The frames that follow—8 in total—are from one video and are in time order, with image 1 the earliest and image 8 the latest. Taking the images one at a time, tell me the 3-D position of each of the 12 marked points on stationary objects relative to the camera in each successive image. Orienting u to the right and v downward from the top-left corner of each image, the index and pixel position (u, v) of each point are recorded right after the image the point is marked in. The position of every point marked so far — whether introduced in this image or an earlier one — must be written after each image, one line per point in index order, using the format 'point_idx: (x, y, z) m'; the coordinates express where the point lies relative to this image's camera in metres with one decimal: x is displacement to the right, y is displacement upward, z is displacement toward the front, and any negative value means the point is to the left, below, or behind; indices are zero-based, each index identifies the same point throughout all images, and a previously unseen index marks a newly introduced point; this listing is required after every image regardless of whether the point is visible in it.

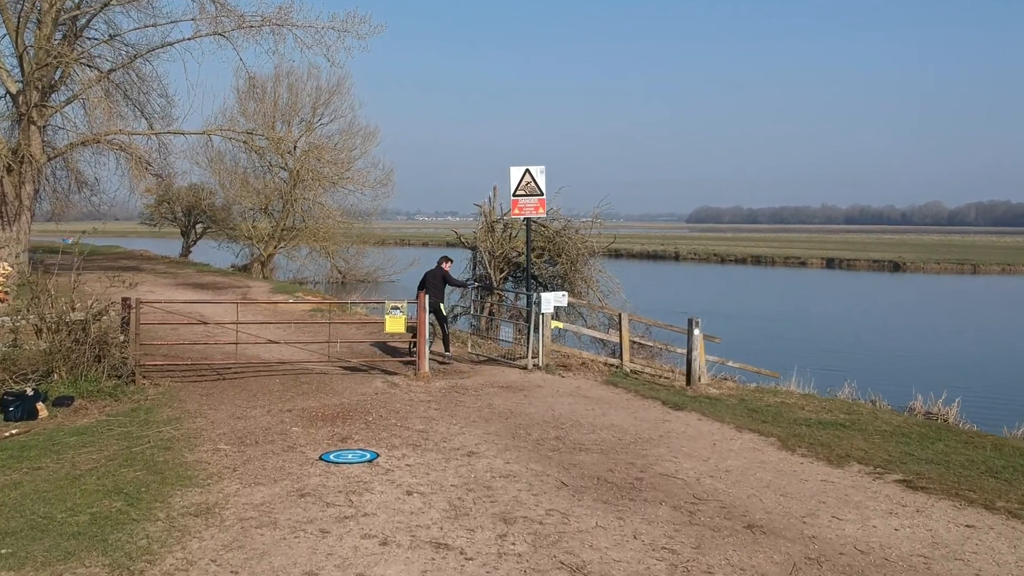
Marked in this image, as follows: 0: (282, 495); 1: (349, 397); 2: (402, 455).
0: (-1.9, -1.7, +8.2) m
1: (-2.1, -1.4, +12.6) m
2: (-1.1, -1.6, +9.7) m
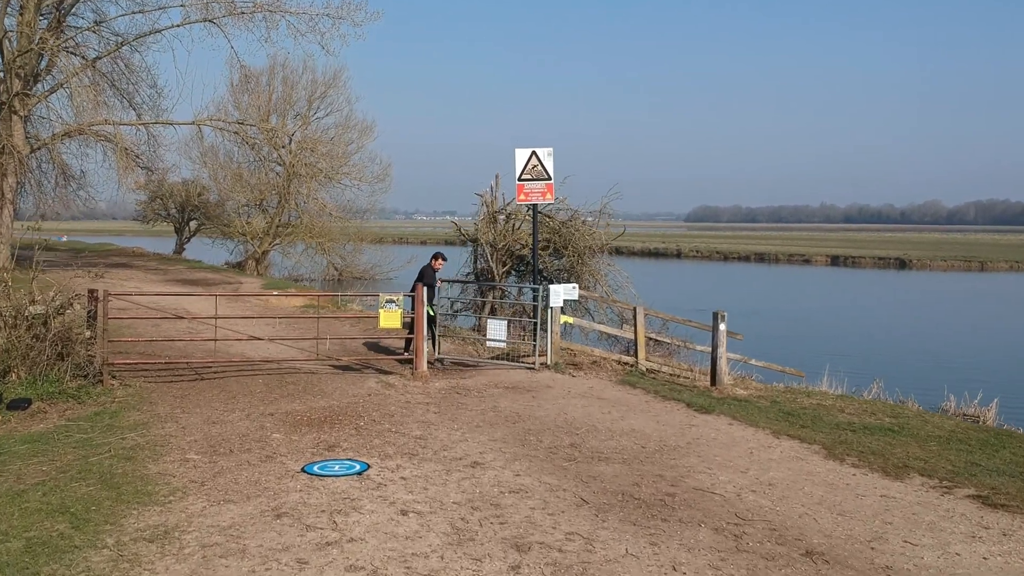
0: (-1.8, -1.6, +7.0) m
1: (-2.0, -1.3, +11.4) m
2: (-1.0, -1.5, +8.5) m
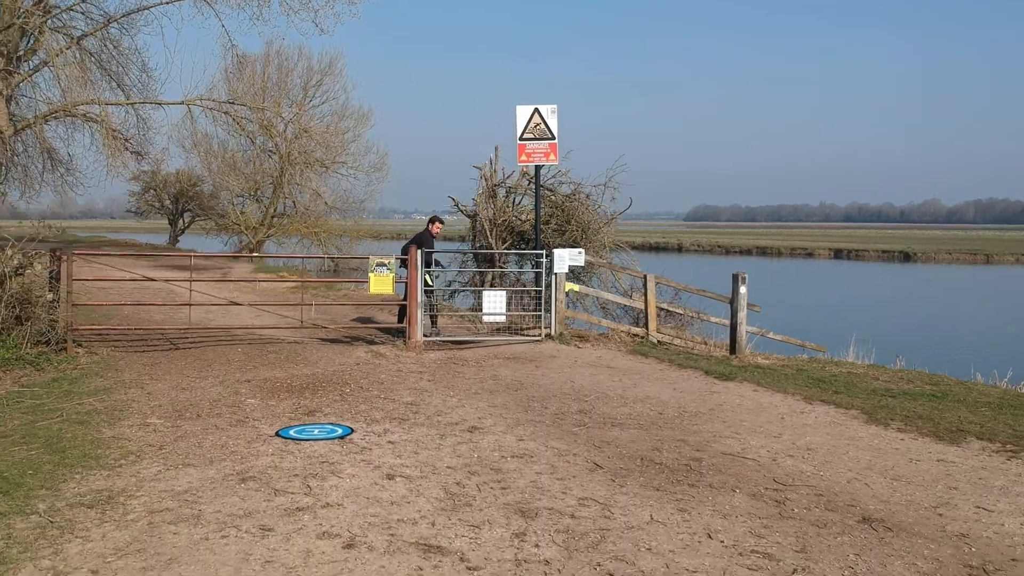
0: (-1.8, -1.2, +6.0) m
1: (-2.0, -0.8, +10.4) m
2: (-1.0, -1.1, +7.5) m
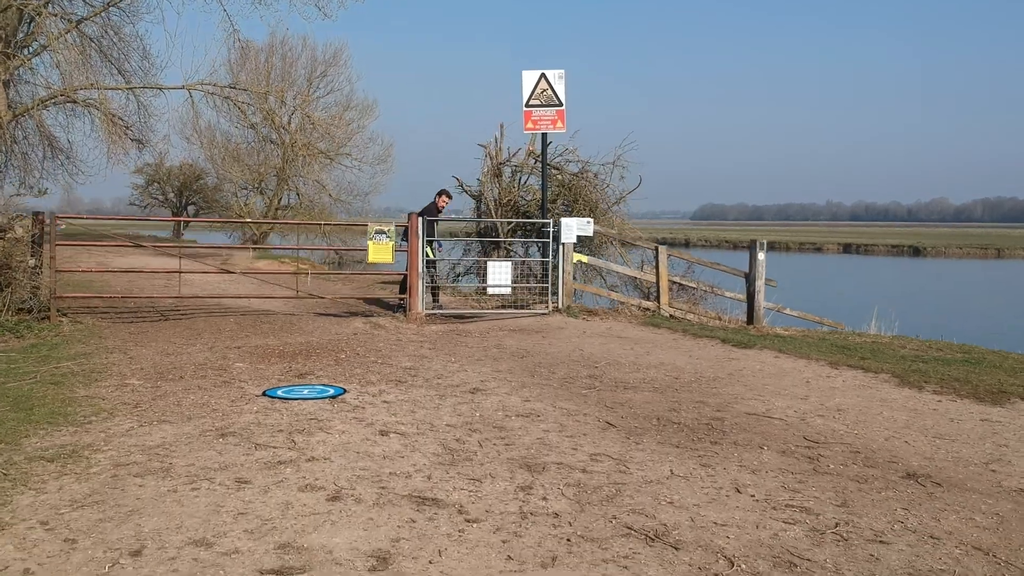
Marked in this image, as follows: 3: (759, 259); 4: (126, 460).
0: (-1.8, -0.8, +5.5) m
1: (-1.9, -0.5, +9.9) m
2: (-0.9, -0.7, +7.0) m
3: (+2.6, +0.3, +10.4) m
4: (-2.0, -0.9, +5.0) m
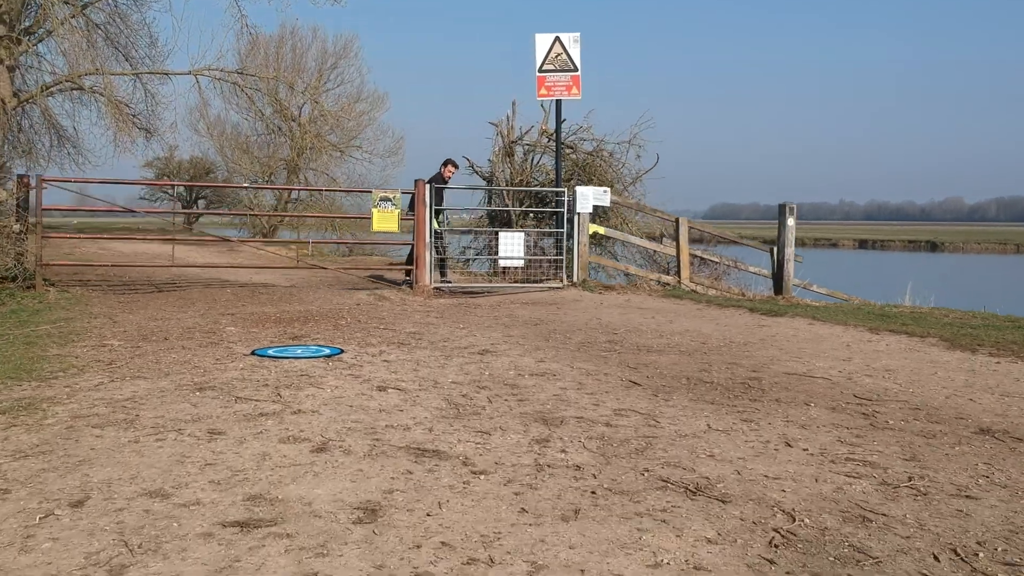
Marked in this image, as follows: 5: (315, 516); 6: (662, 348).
0: (-1.7, -0.5, +4.9) m
1: (-1.8, -0.2, +9.3) m
2: (-0.9, -0.4, +6.4) m
3: (+2.7, +0.6, +9.8) m
4: (-1.9, -0.6, +4.4) m
5: (-0.6, -0.7, +3.0) m
6: (+1.1, -0.4, +6.9) m
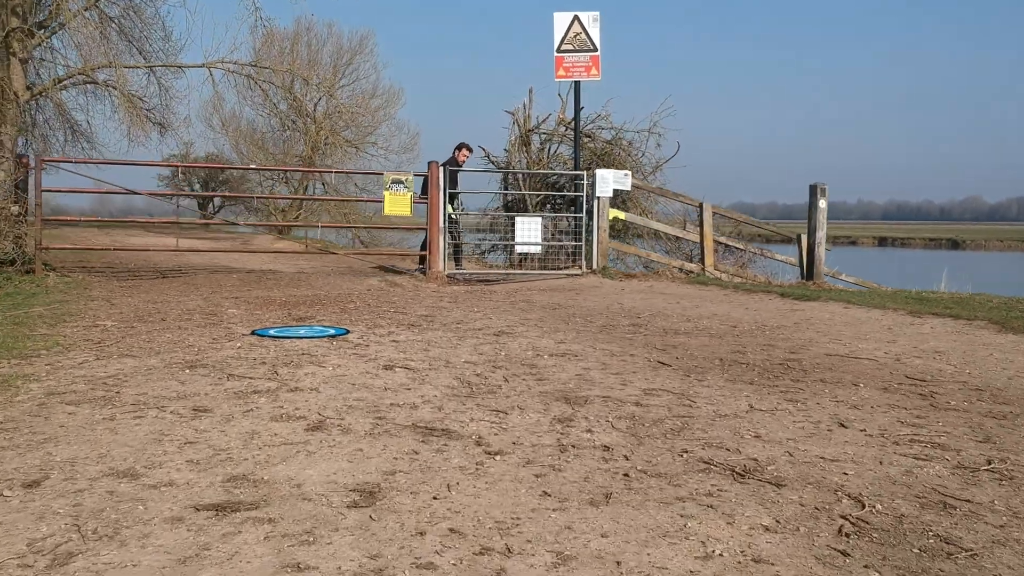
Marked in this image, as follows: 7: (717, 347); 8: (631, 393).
0: (-1.6, -0.4, +4.5) m
1: (-1.7, 0.0, +8.9) m
2: (-0.7, -0.3, +6.0) m
3: (+2.9, +0.8, +9.3) m
4: (-1.8, -0.4, +4.0) m
5: (-0.5, -0.6, +2.6) m
6: (+1.2, -0.3, +6.5) m
7: (+1.2, -0.3, +5.6) m
8: (+0.5, -0.4, +4.1) m
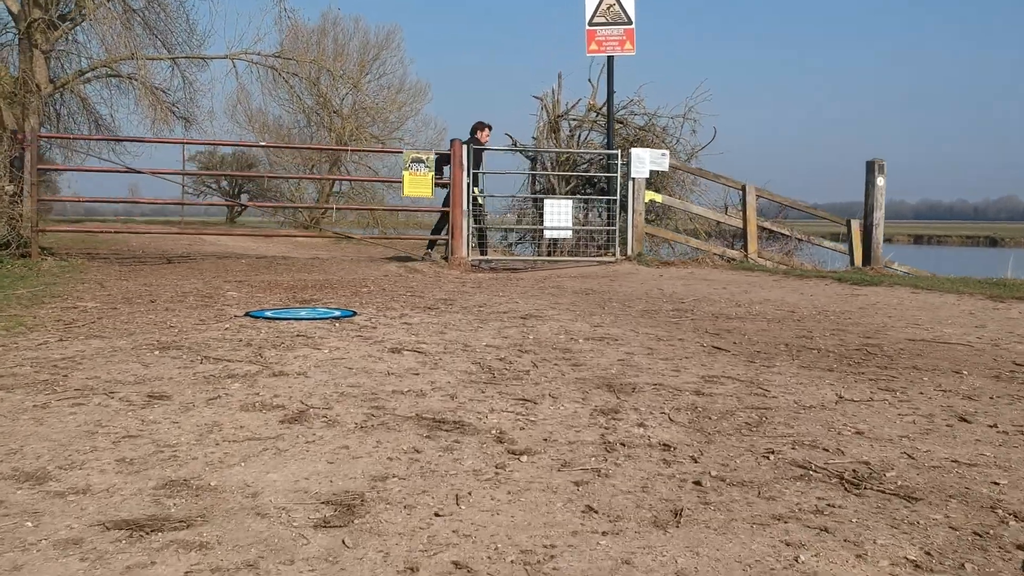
0: (-1.5, -0.2, +3.8) m
1: (-1.4, +0.1, +8.2) m
2: (-0.6, -0.1, +5.3) m
3: (+3.2, +0.9, +8.5) m
4: (-1.7, -0.3, +3.3) m
5: (-0.5, -0.4, +1.9) m
6: (+1.3, -0.2, +5.7) m
7: (+1.3, -0.2, +4.9) m
8: (+0.6, -0.3, +3.3) m
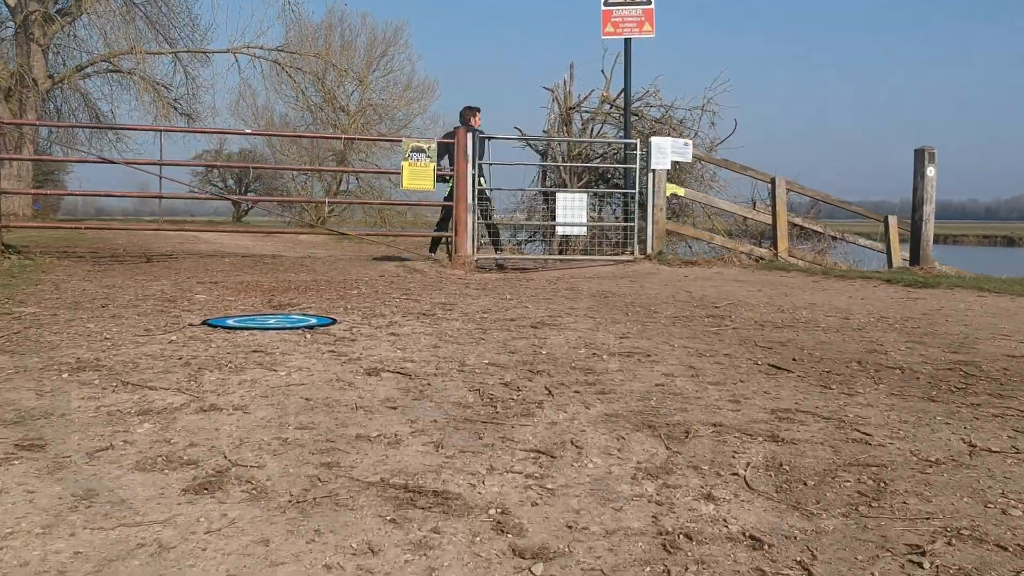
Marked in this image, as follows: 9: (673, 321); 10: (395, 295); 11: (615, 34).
0: (-1.5, -0.3, +3.0) m
1: (-1.4, +0.1, +7.4) m
2: (-0.6, -0.2, +4.5) m
3: (+3.2, +0.9, +7.7) m
4: (-1.7, -0.3, +2.5) m
5: (-0.5, -0.4, +1.0) m
6: (+1.4, -0.2, +4.9) m
7: (+1.3, -0.2, +4.0) m
8: (+0.6, -0.3, +2.5) m
9: (+0.8, -0.2, +4.9) m
10: (-0.7, 0.0, +6.1) m
11: (+1.1, +2.6, +10.2) m
